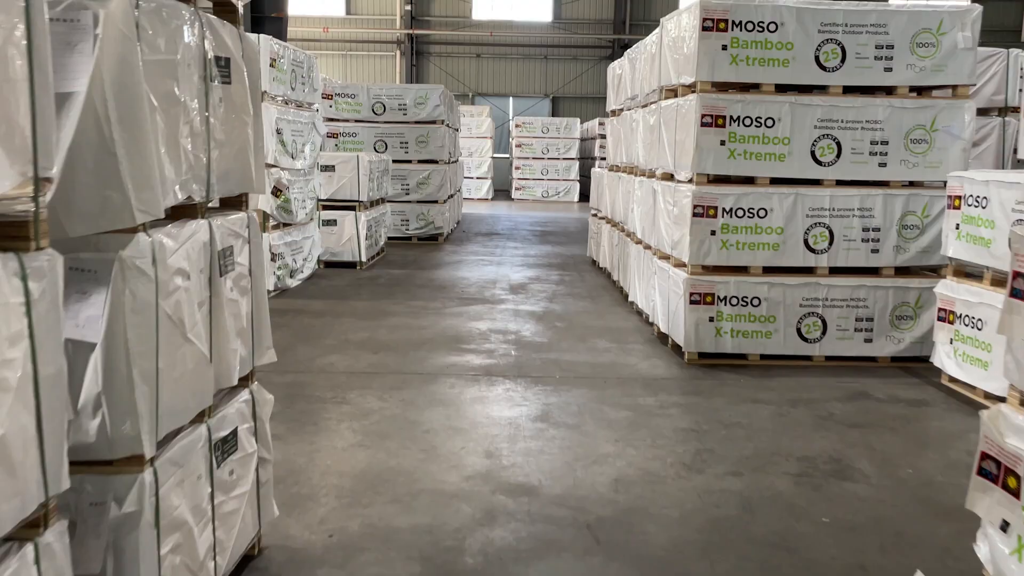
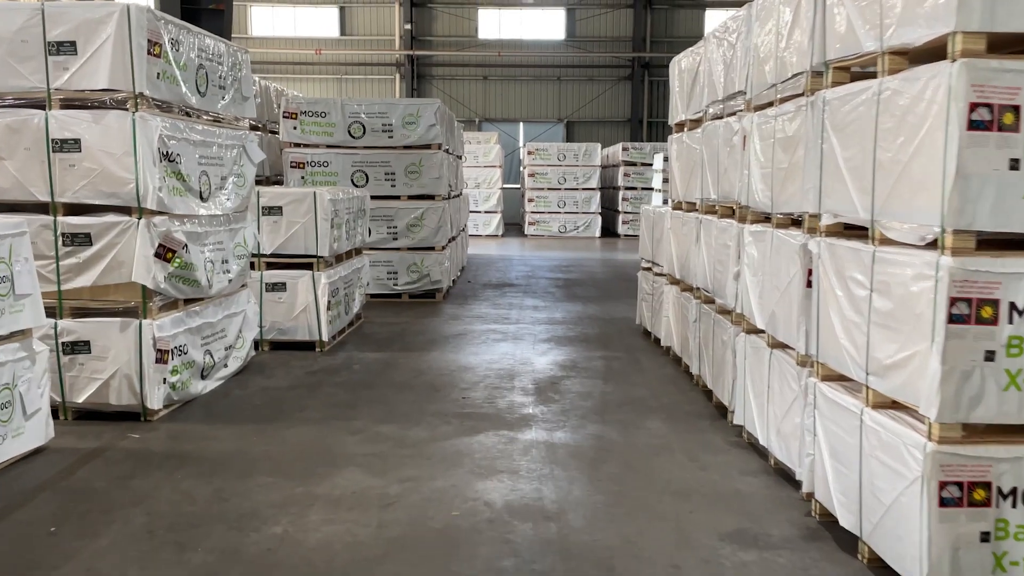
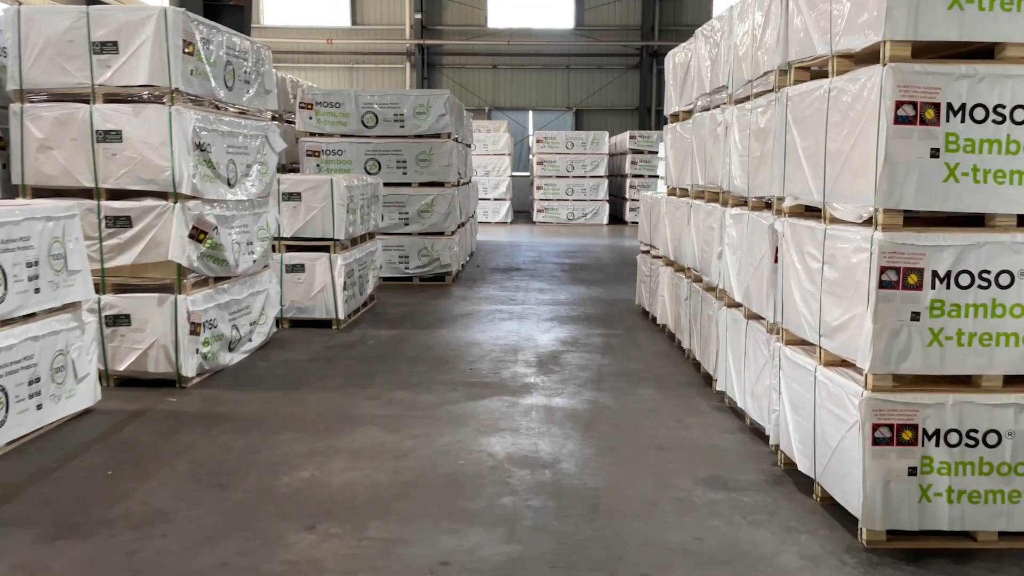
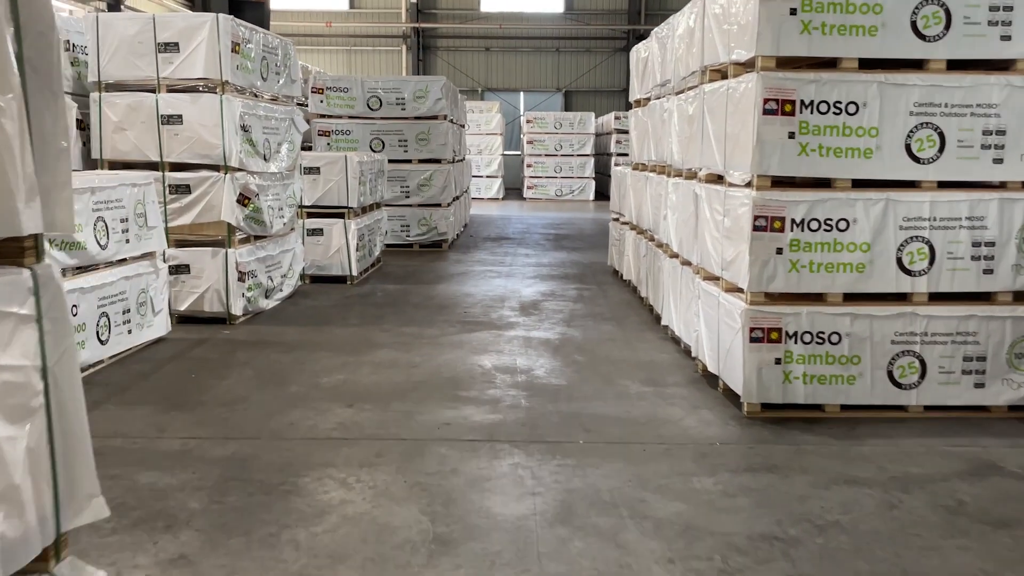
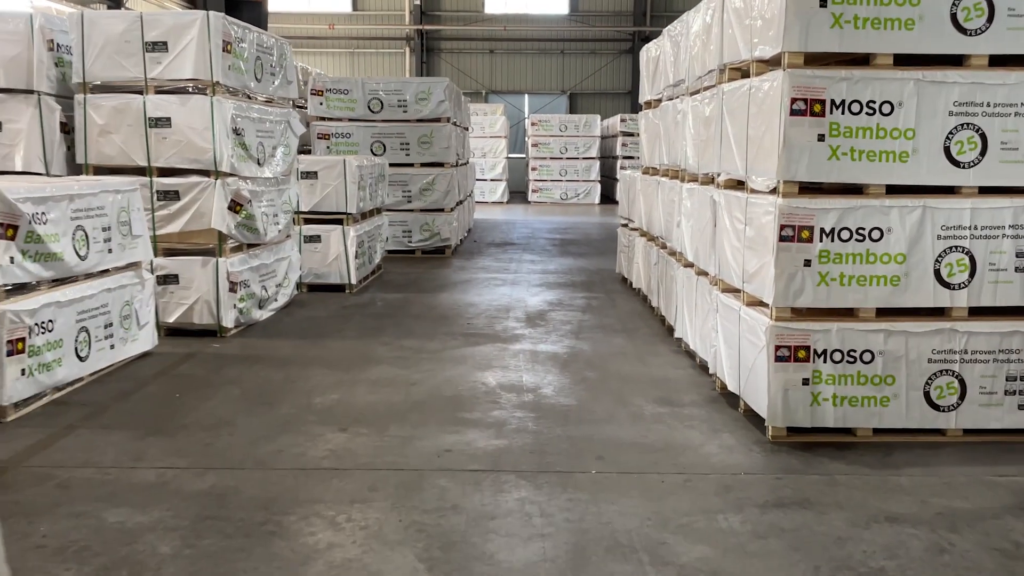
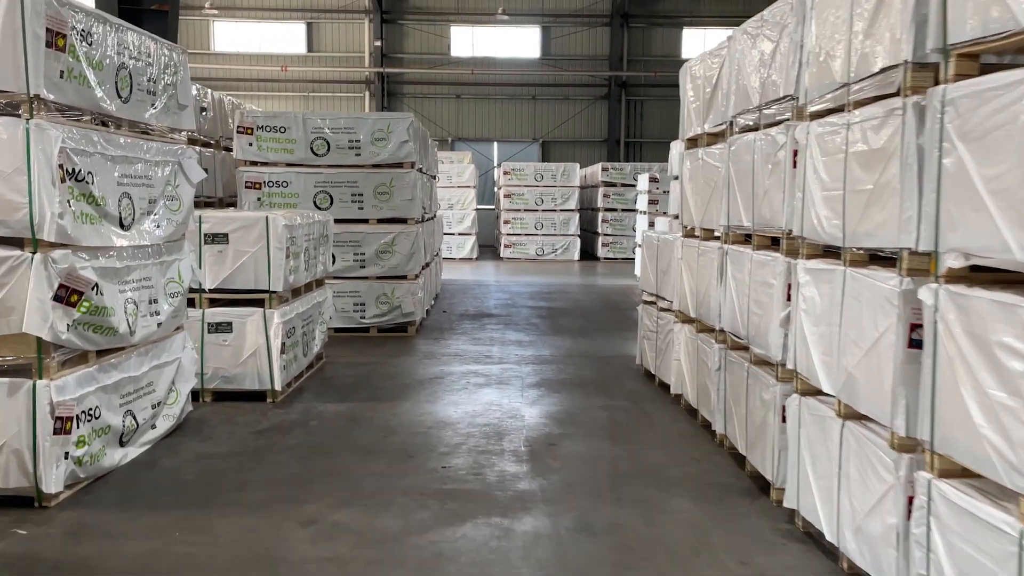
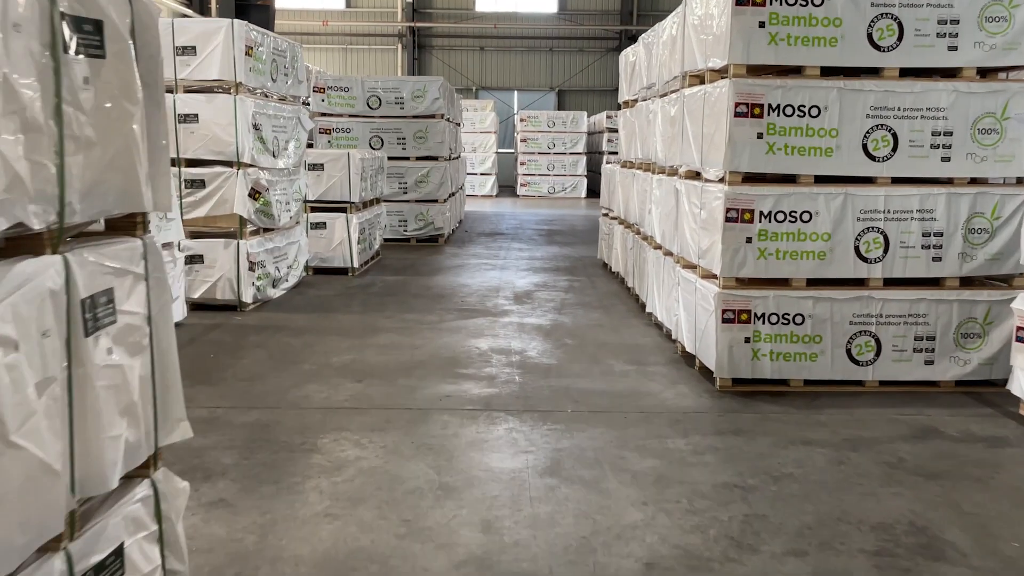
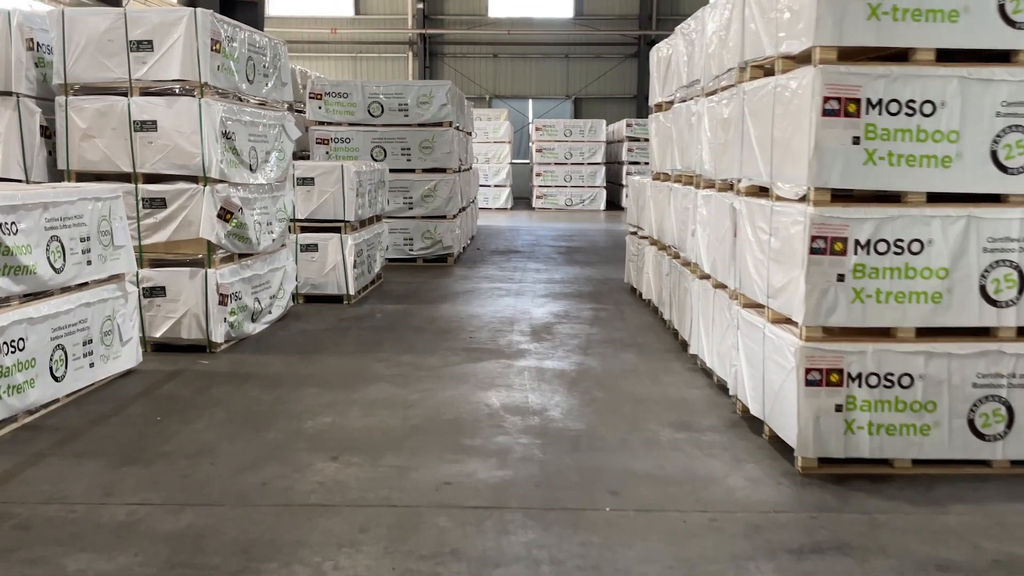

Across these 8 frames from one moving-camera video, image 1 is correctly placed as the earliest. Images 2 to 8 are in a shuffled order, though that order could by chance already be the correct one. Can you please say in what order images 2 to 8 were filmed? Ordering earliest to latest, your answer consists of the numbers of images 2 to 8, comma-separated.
7, 4, 5, 8, 3, 2, 6
